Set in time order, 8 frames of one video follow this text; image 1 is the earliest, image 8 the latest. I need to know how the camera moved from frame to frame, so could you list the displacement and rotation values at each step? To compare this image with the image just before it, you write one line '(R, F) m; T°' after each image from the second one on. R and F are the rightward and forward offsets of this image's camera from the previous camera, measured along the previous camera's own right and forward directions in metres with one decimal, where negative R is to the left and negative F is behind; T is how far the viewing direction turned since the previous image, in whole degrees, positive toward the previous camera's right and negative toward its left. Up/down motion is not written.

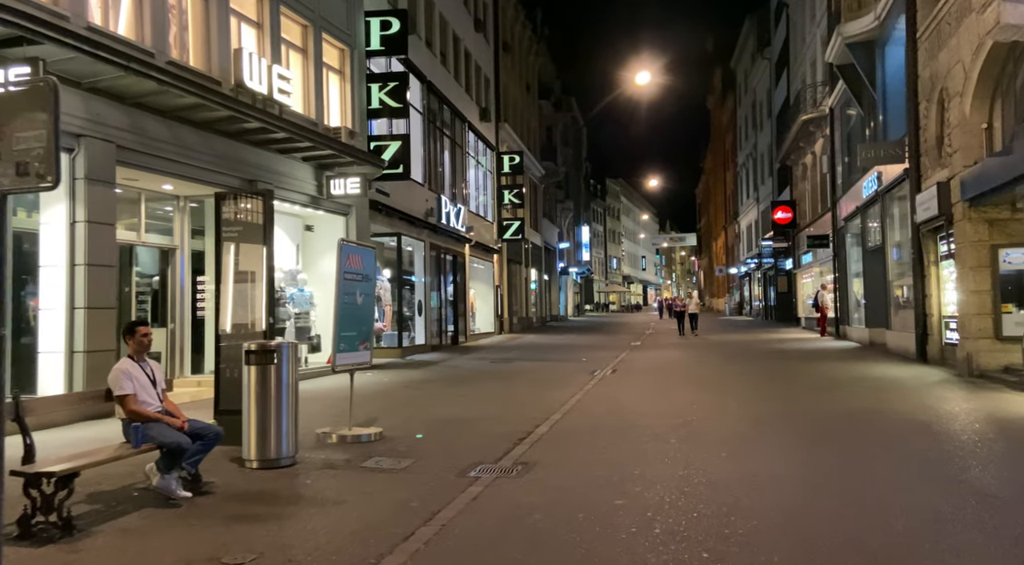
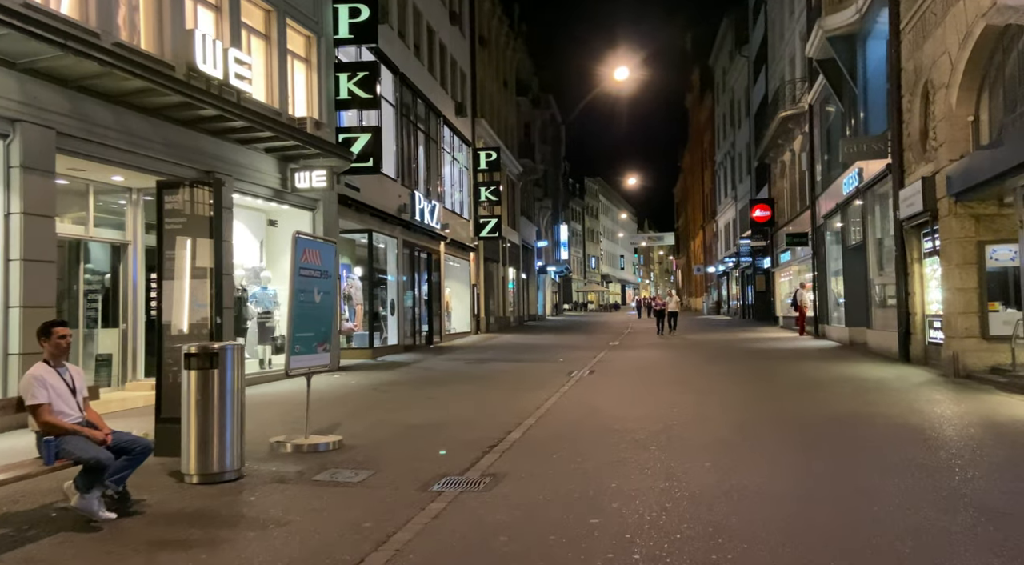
(+0.1, +0.6) m; +1°
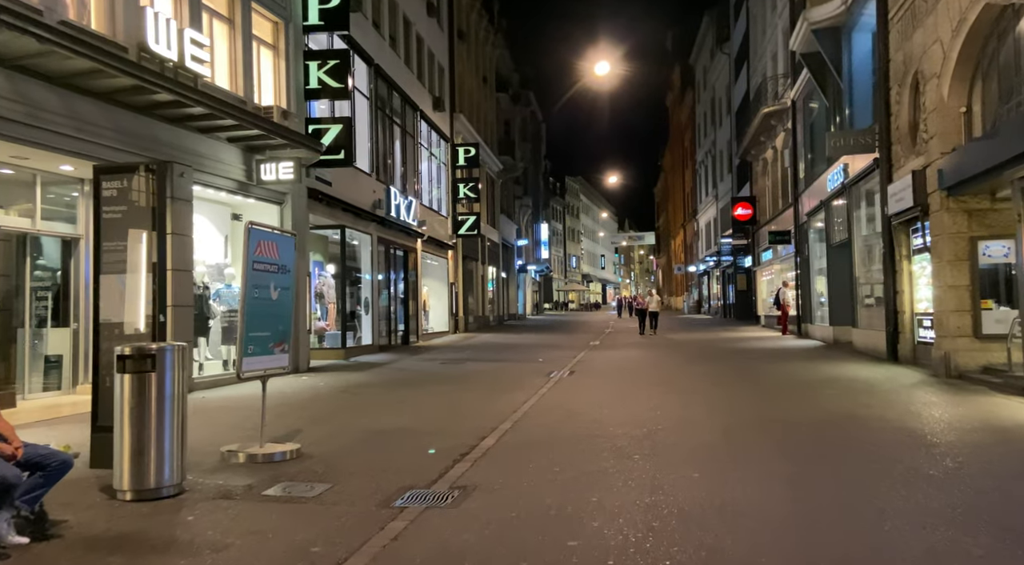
(+0.1, +0.6) m; +1°
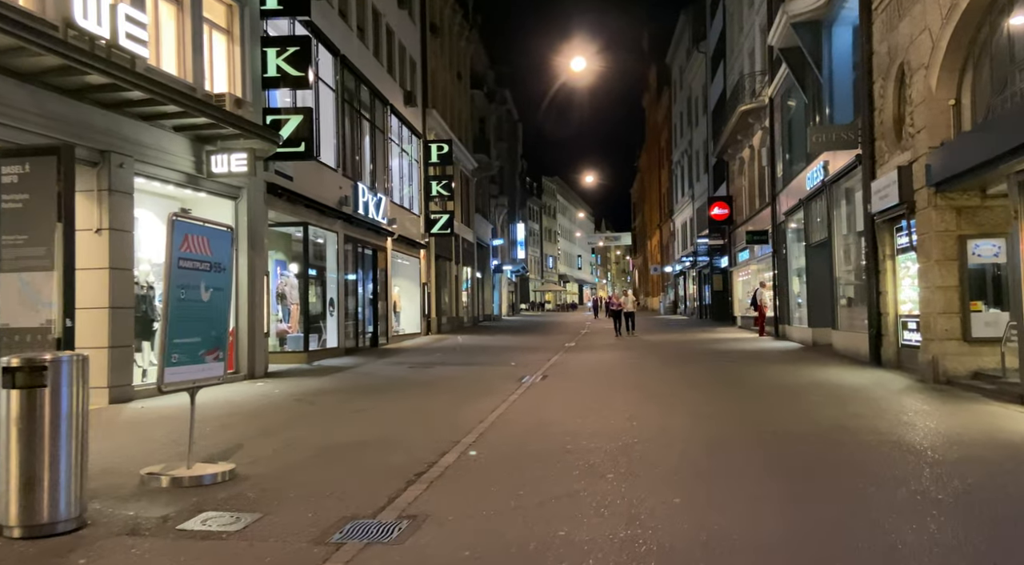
(+0.1, +0.7) m; +2°
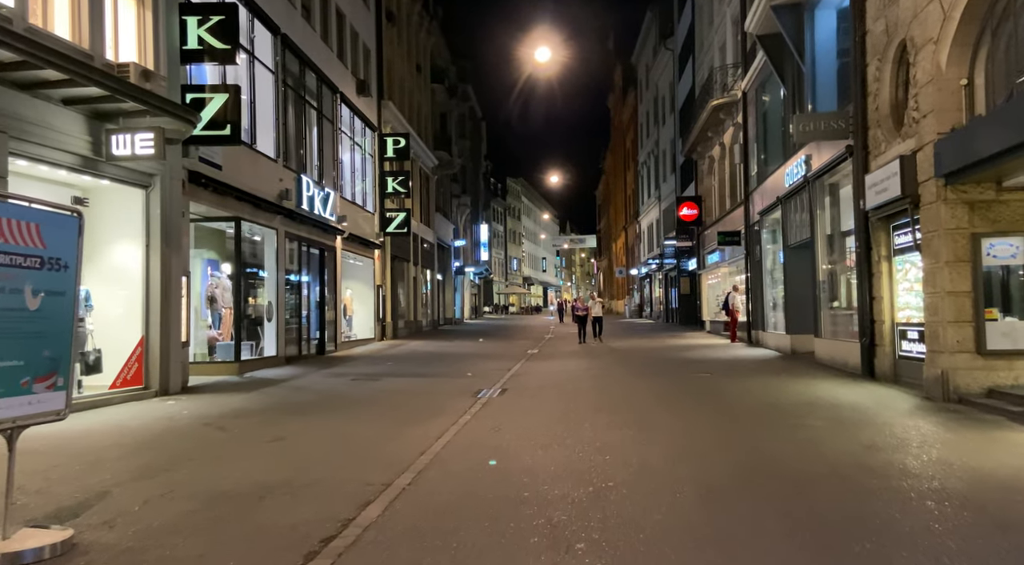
(+0.2, +1.7) m; +2°
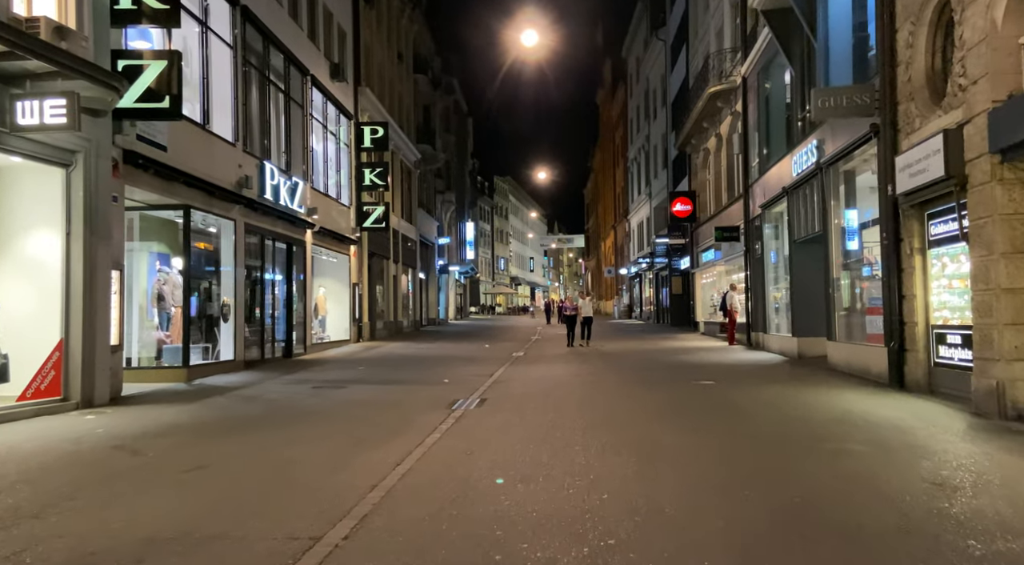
(+0.1, +1.7) m; +1°
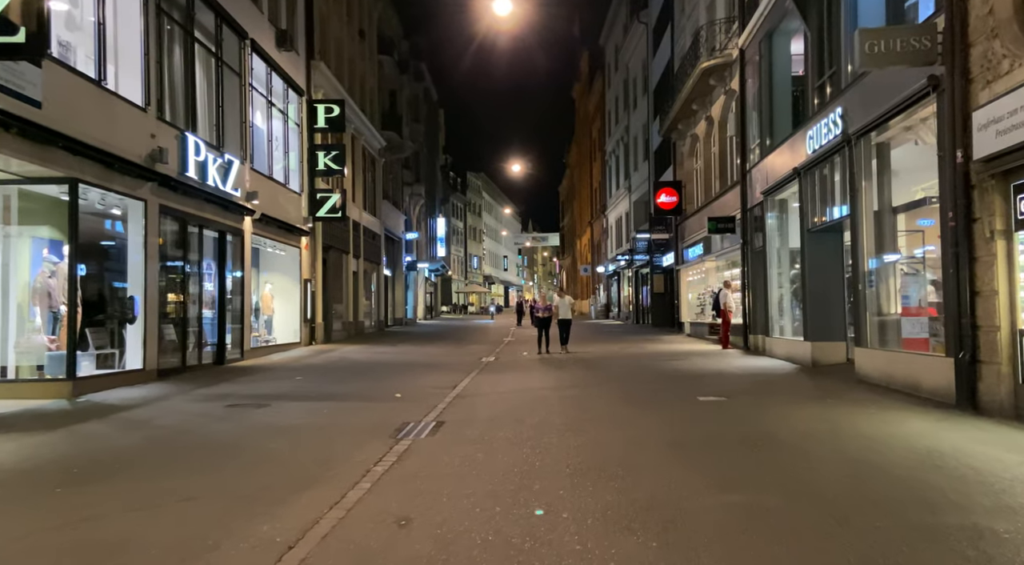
(+0.1, +2.7) m; +2°
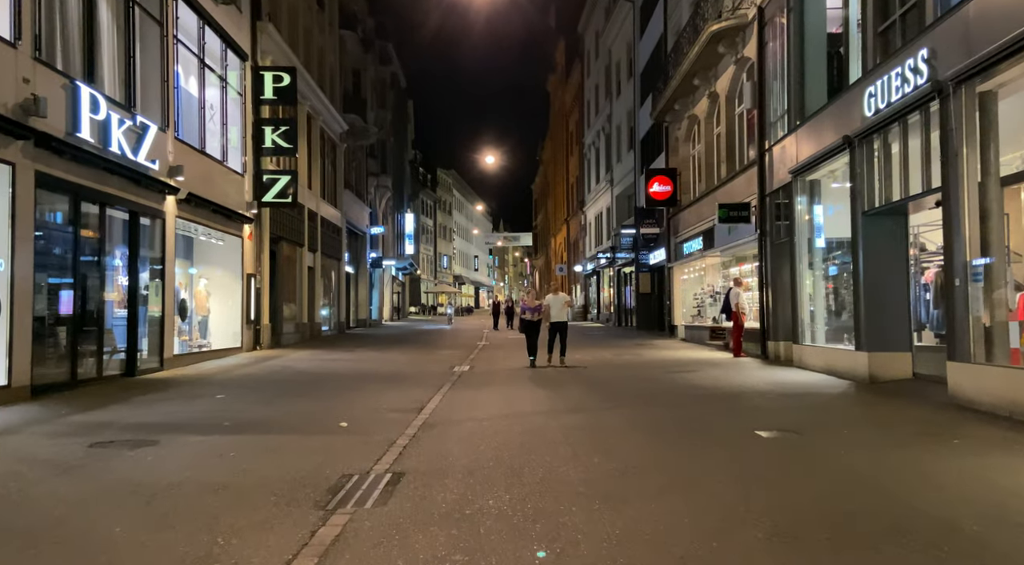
(-0.2, +3.3) m; +2°
